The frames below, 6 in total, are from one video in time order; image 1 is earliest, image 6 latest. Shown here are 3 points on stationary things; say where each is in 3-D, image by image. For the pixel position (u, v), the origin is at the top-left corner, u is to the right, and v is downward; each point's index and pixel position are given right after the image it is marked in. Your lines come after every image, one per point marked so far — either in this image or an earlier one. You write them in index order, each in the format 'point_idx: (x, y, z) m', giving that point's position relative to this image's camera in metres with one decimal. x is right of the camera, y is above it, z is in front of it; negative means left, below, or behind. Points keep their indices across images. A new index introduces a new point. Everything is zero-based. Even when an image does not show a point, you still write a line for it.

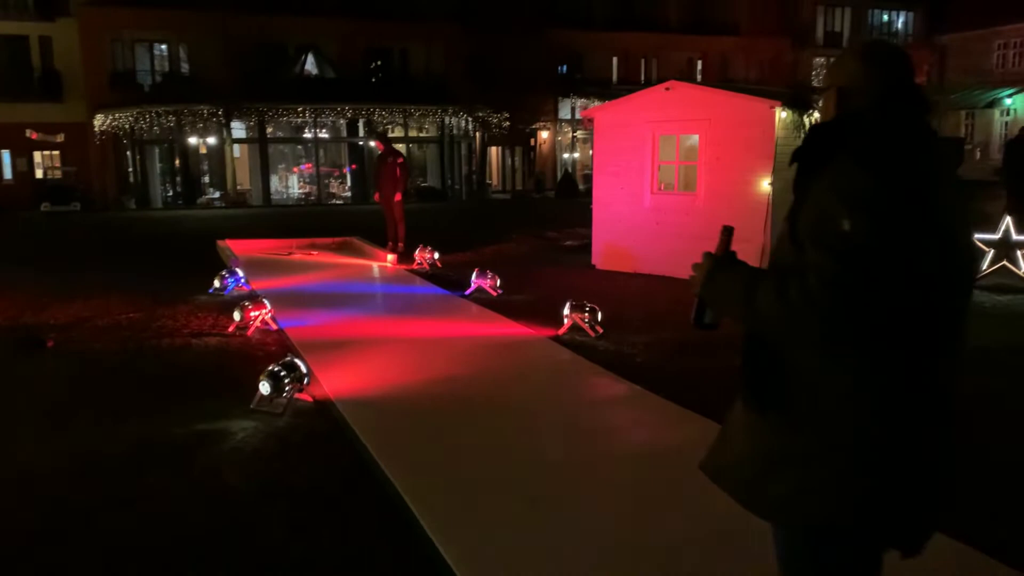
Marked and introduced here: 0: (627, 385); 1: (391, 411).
0: (+0.8, -0.7, +5.7) m
1: (-0.6, -0.7, +5.2) m
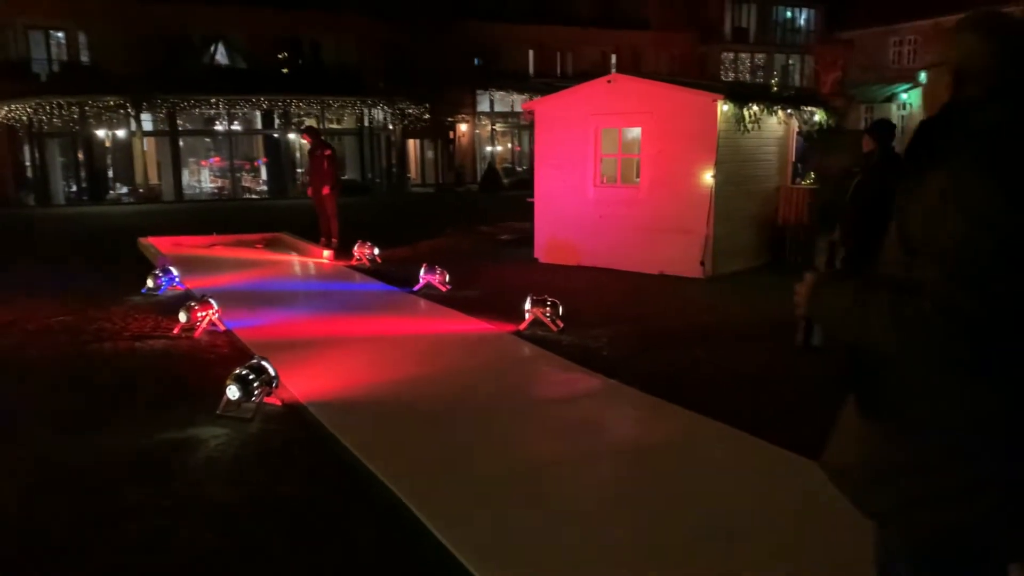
0: (+0.6, -0.6, +5.7) m
1: (-0.8, -0.7, +5.0) m
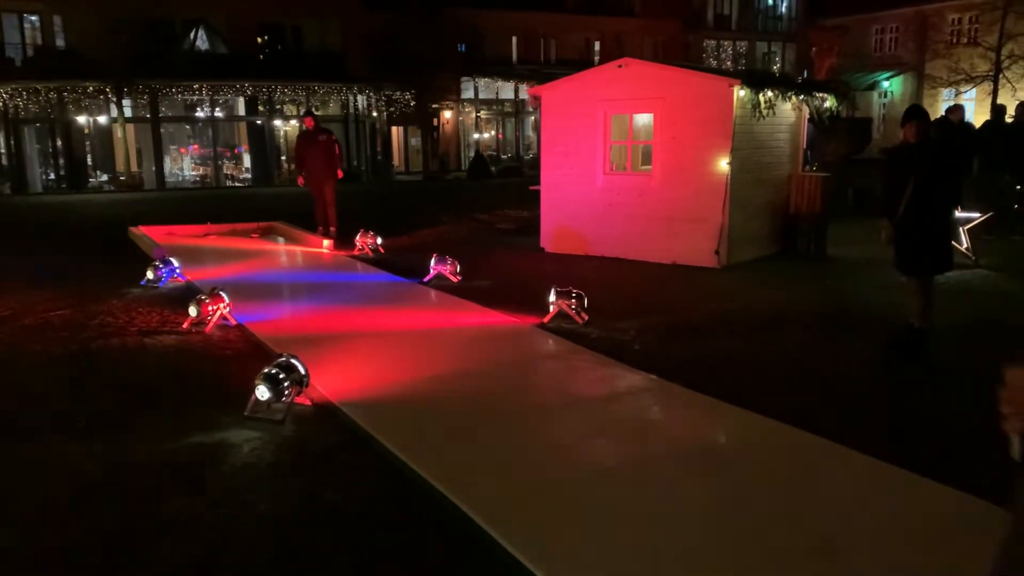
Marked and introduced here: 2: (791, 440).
0: (+0.8, -0.6, +5.5) m
1: (-0.5, -0.7, +4.8) m
2: (+1.5, -0.8, +4.4) m
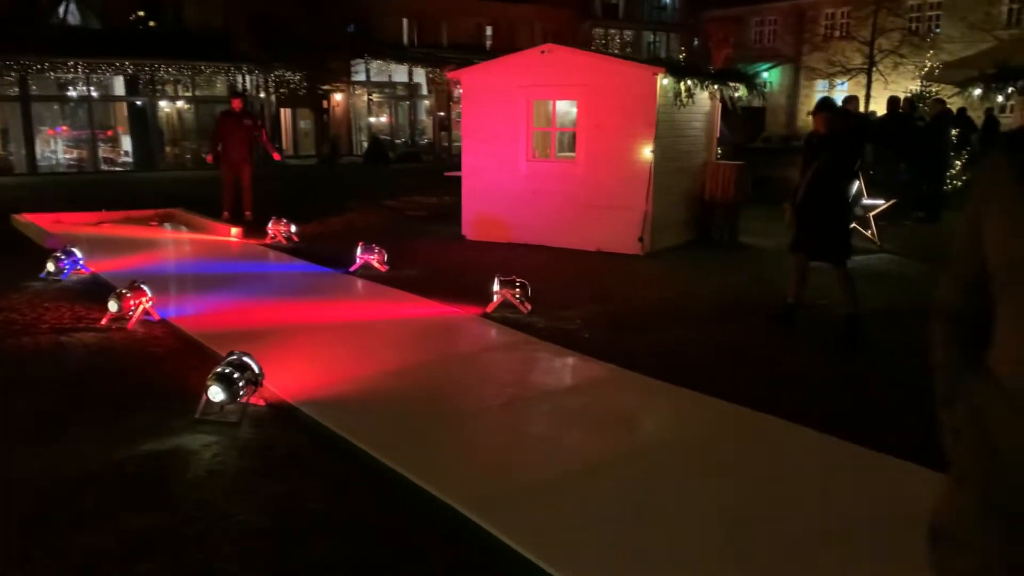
0: (+0.6, -0.5, +5.4) m
1: (-0.7, -0.6, +4.6) m
2: (+1.3, -0.7, +4.5) m
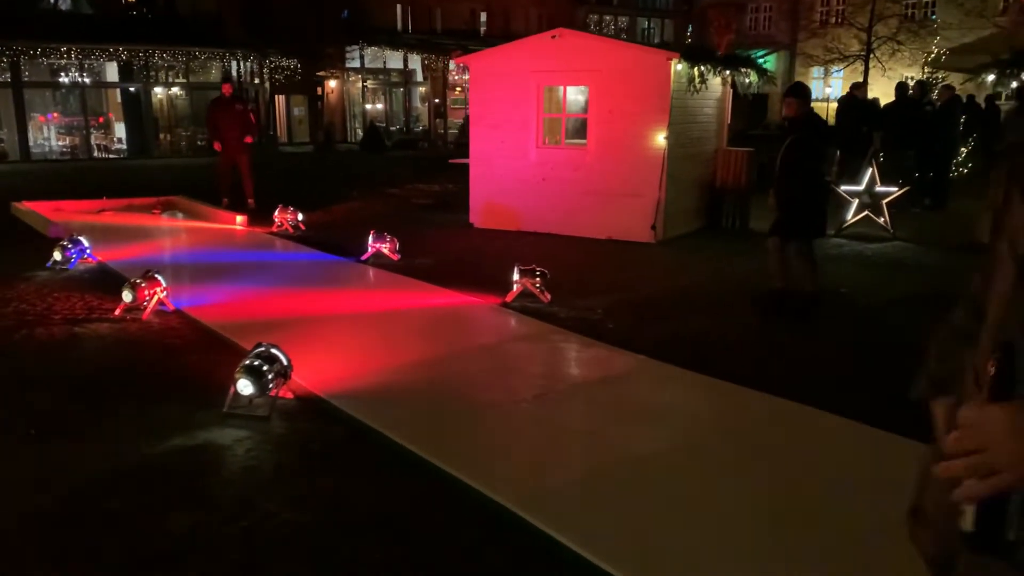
0: (+0.7, -0.4, +5.3) m
1: (-0.5, -0.6, +4.5) m
2: (+1.5, -0.7, +4.4) m
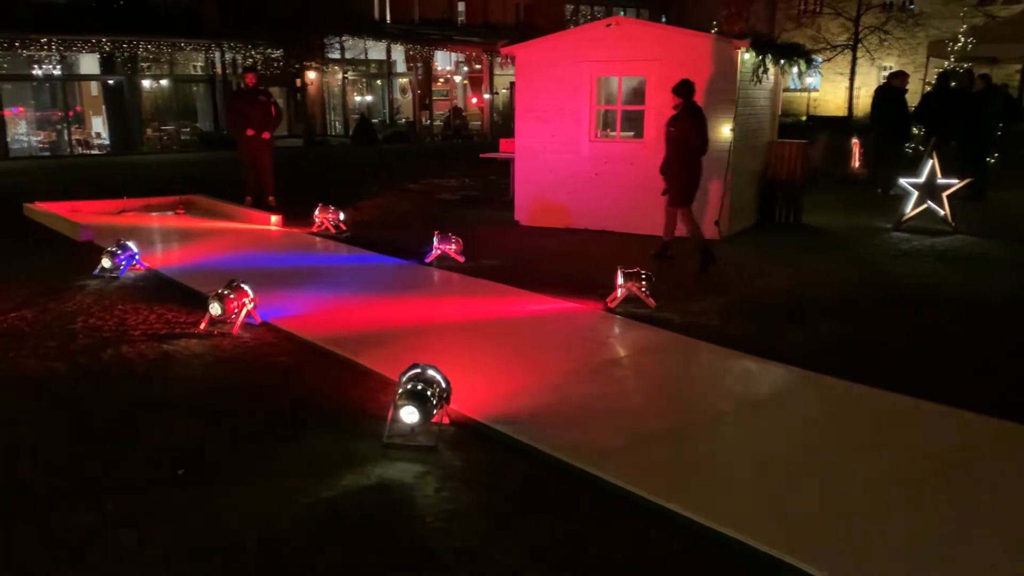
0: (+1.5, -0.5, +5.0) m
1: (+0.3, -0.7, +4.1) m
2: (+2.3, -0.7, +4.1) m
